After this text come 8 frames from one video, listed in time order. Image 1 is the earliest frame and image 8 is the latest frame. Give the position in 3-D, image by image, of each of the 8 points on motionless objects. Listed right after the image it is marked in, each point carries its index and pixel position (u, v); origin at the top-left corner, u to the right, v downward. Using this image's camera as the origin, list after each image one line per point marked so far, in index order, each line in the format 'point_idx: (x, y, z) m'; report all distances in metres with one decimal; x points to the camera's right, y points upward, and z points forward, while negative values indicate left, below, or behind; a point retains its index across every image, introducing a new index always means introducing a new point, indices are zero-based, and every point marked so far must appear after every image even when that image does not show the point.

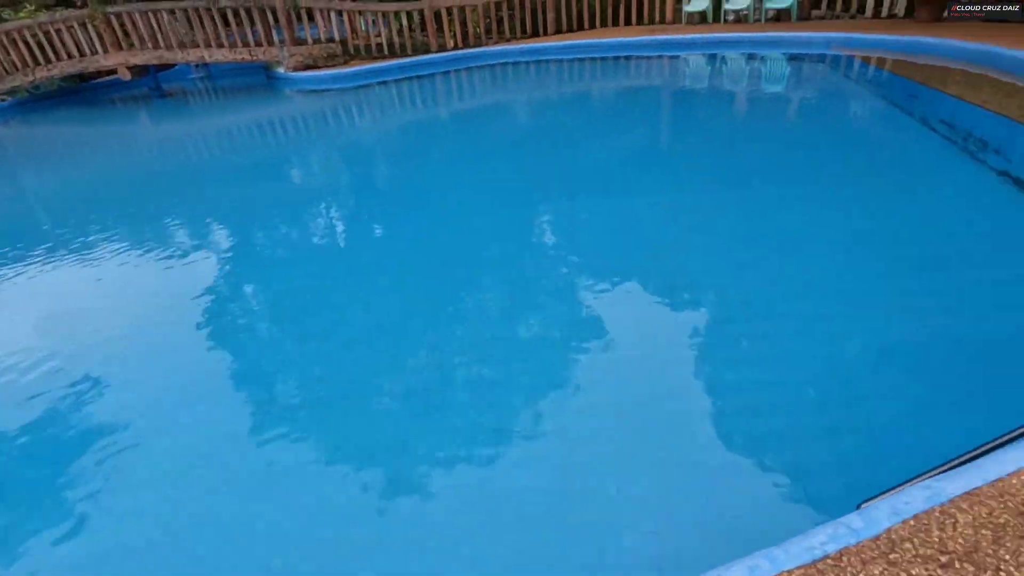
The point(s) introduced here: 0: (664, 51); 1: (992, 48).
0: (+3.2, +4.8, +11.0) m
1: (+6.5, +3.4, +7.1) m
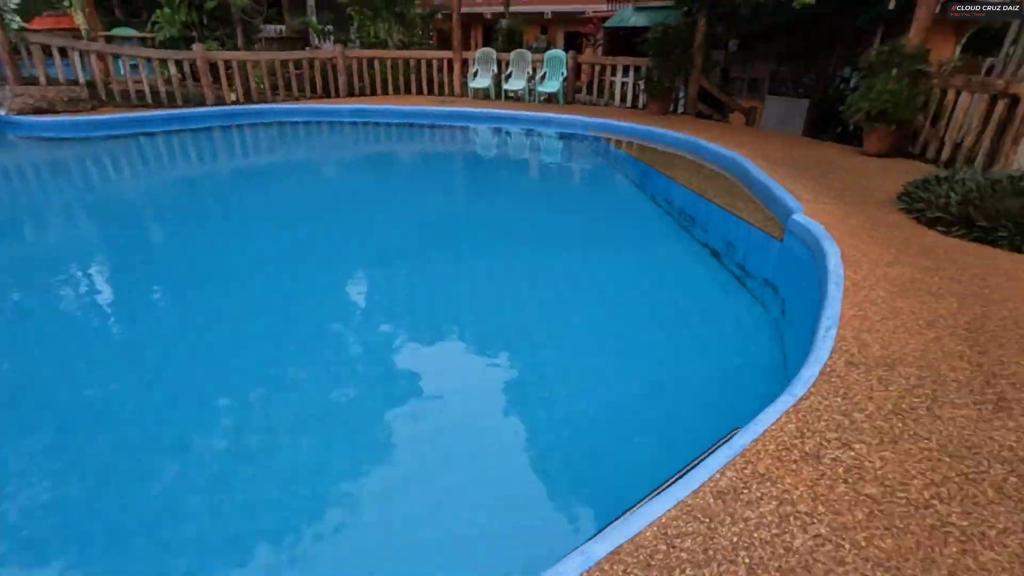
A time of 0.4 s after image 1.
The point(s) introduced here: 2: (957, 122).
0: (-1.2, +3.6, +11.7) m
1: (+3.3, +2.7, +9.0) m
2: (+5.1, +1.9, +6.2) m
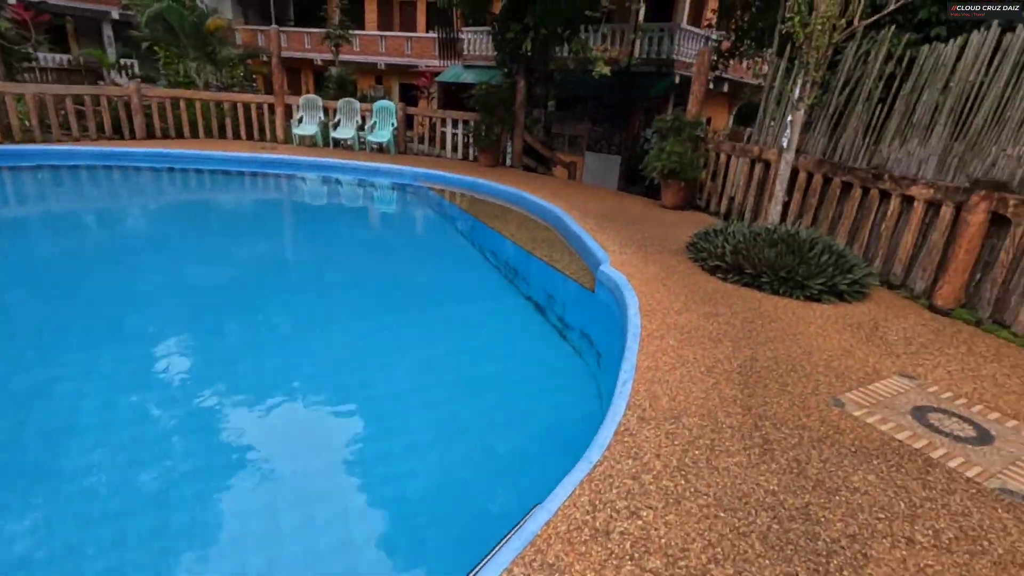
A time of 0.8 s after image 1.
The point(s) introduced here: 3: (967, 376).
0: (-4.7, +2.4, +11.0) m
1: (+0.4, +1.9, +9.5) m
2: (+2.9, +1.5, +7.2) m
3: (+2.7, -0.5, +3.2) m
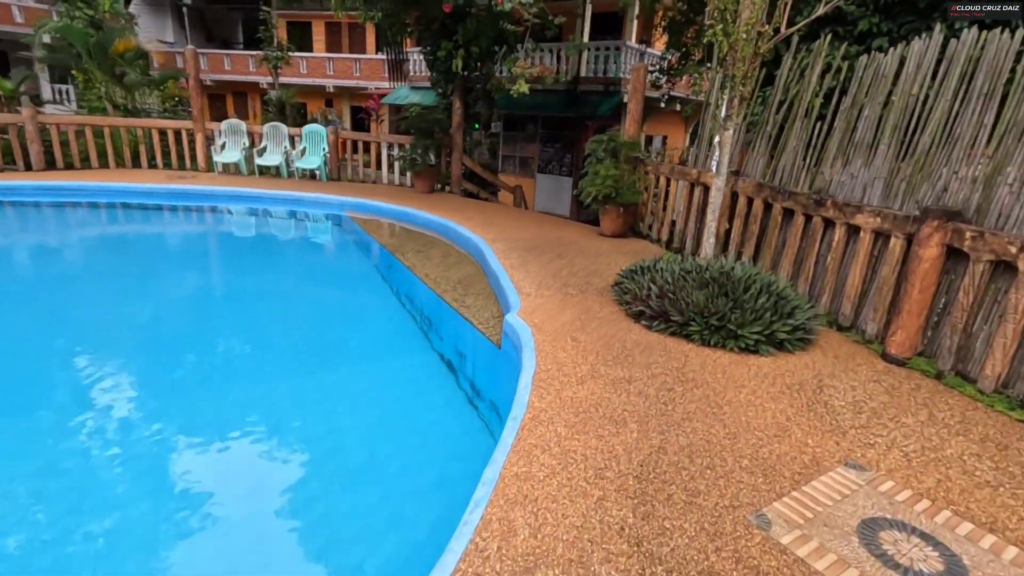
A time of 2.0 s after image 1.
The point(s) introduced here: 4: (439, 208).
0: (-5.9, +1.6, +10.0) m
1: (-0.7, +1.3, +8.8) m
2: (+2.0, +1.0, +6.6) m
3: (+2.0, -0.8, +2.5) m
4: (-1.2, +1.4, +8.7) m
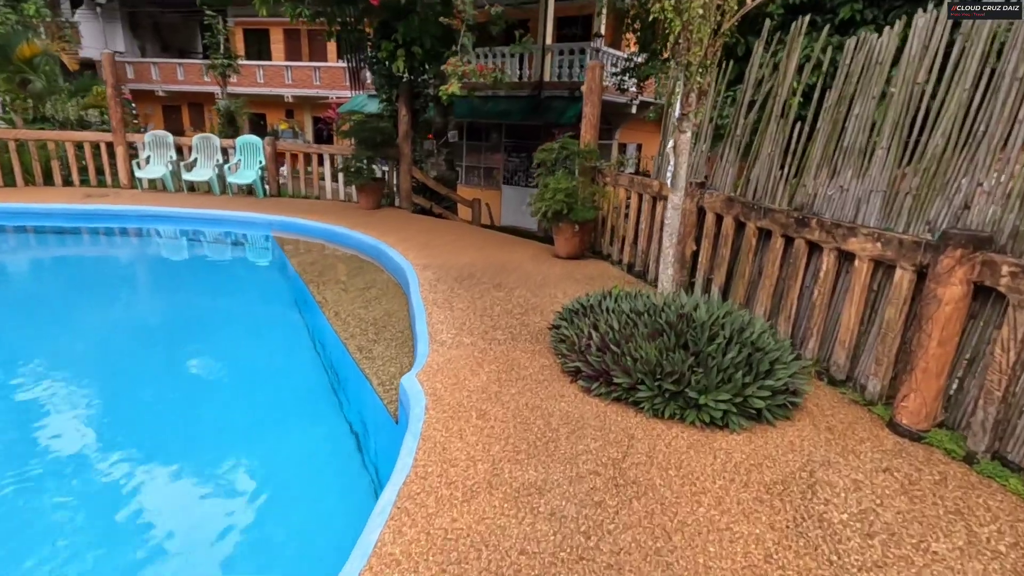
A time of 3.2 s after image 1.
0: (-6.6, +1.1, +9.0) m
1: (-1.5, +0.9, +7.9) m
2: (+1.3, +0.7, +5.7) m
3: (+1.4, -1.1, +1.6) m
4: (-2.0, +0.9, +7.8) m
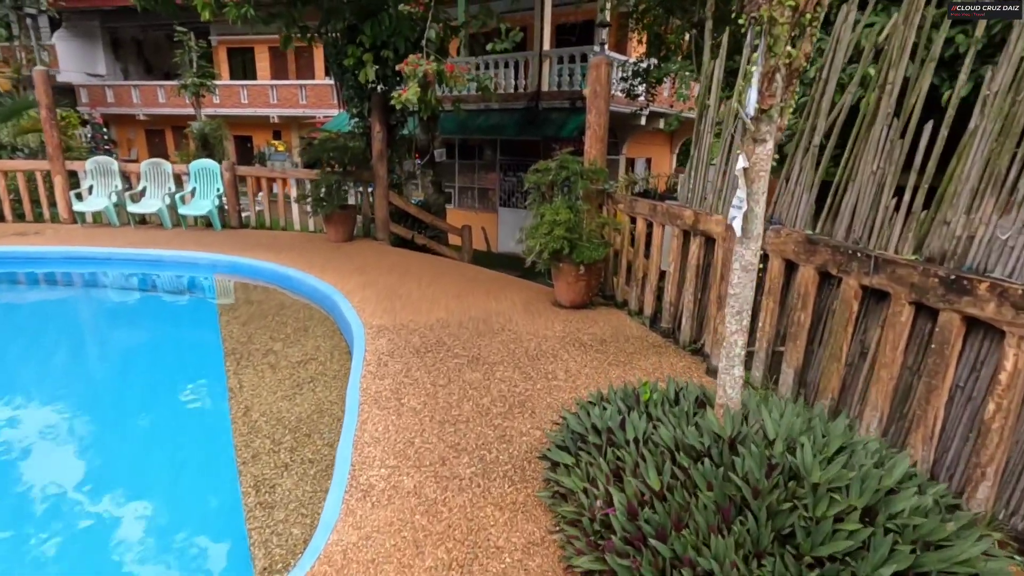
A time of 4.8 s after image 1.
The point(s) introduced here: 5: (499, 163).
0: (-6.7, +0.3, +7.7) m
1: (-1.5, +0.3, +6.5) m
2: (+1.1, +0.2, +4.3) m
3: (+1.3, -1.4, +0.2) m
4: (-2.1, +0.3, +6.4) m
5: (-0.3, +2.6, +11.2) m
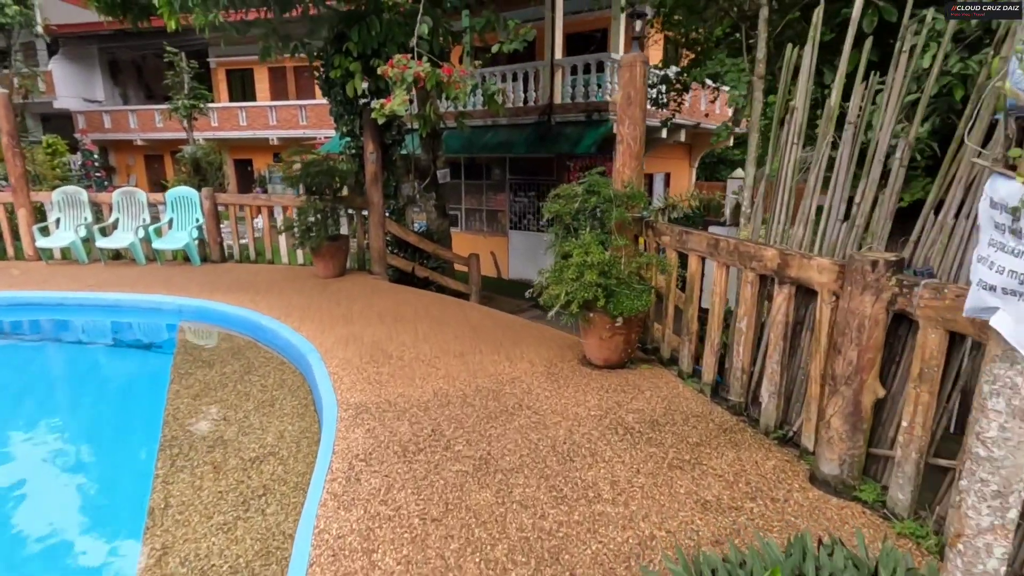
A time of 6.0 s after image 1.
0: (-6.6, -0.3, +6.8) m
1: (-1.4, -0.2, +5.5) m
2: (+1.3, -0.2, +3.3) m
3: (+1.4, -1.7, -0.9) m
4: (-1.9, -0.2, +5.5) m
5: (-0.1, +2.0, +10.2) m
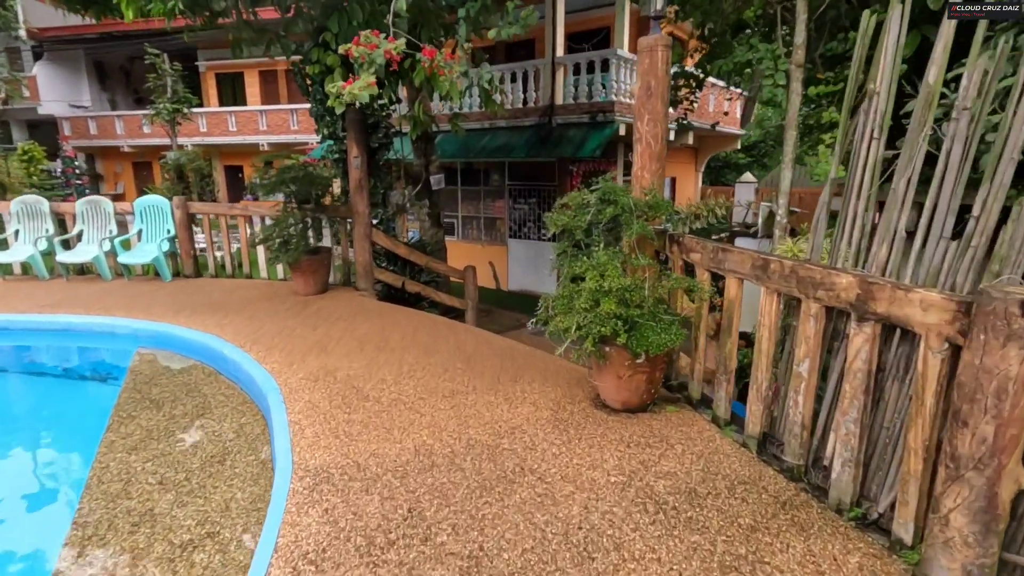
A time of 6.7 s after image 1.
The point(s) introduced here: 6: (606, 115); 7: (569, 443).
0: (-6.6, -0.6, +6.2) m
1: (-1.4, -0.4, +4.9) m
2: (+1.3, -0.3, +2.7) m
3: (+1.4, -1.8, -1.6) m
4: (-1.9, -0.4, +4.8) m
5: (-0.1, +1.8, +9.6) m
6: (+1.4, +2.5, +7.8) m
7: (+0.3, -0.8, +2.8) m
